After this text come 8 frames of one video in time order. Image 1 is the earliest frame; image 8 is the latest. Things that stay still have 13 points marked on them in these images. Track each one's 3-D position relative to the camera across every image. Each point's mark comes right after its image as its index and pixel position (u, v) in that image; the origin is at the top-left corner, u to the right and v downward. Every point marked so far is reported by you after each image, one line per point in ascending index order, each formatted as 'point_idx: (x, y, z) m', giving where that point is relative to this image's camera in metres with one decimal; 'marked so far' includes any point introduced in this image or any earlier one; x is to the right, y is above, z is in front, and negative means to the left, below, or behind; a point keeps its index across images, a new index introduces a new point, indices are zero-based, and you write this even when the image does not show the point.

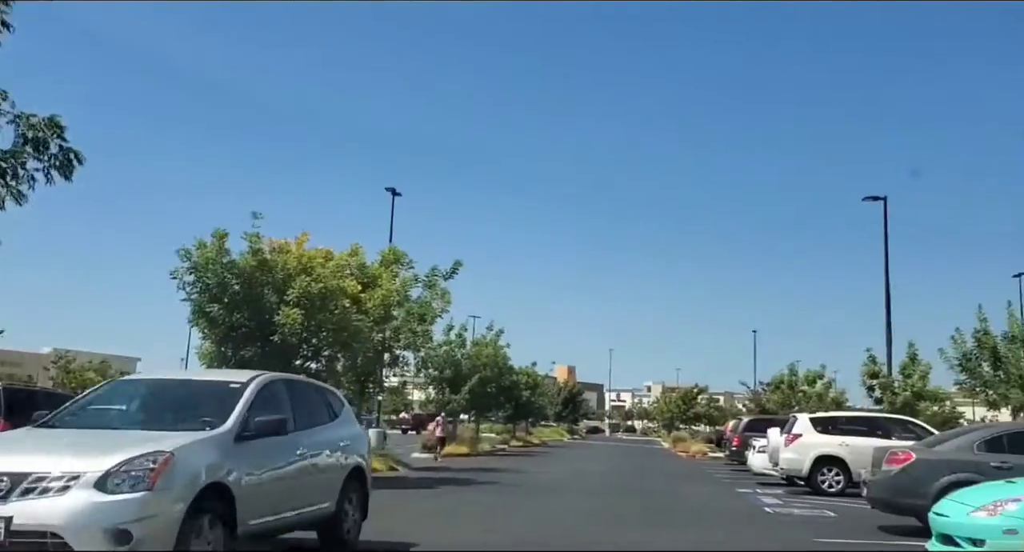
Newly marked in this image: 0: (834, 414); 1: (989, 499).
0: (+6.4, -2.7, +19.1) m
1: (+4.6, -2.2, +9.3) m
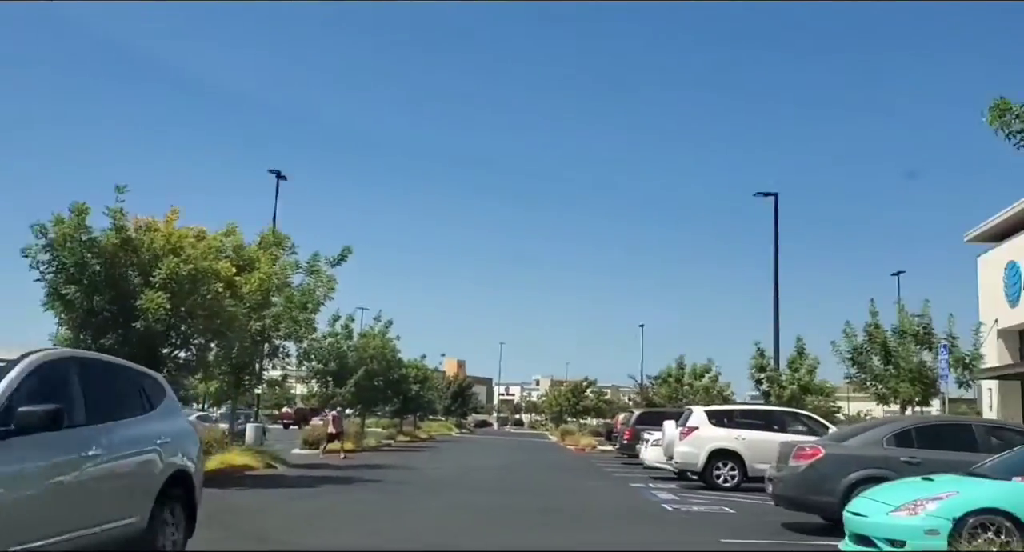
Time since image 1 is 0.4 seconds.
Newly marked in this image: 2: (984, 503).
0: (+4.2, -2.5, +18.6) m
1: (+3.6, -2.0, +8.6) m
2: (+4.1, -2.0, +8.3) m
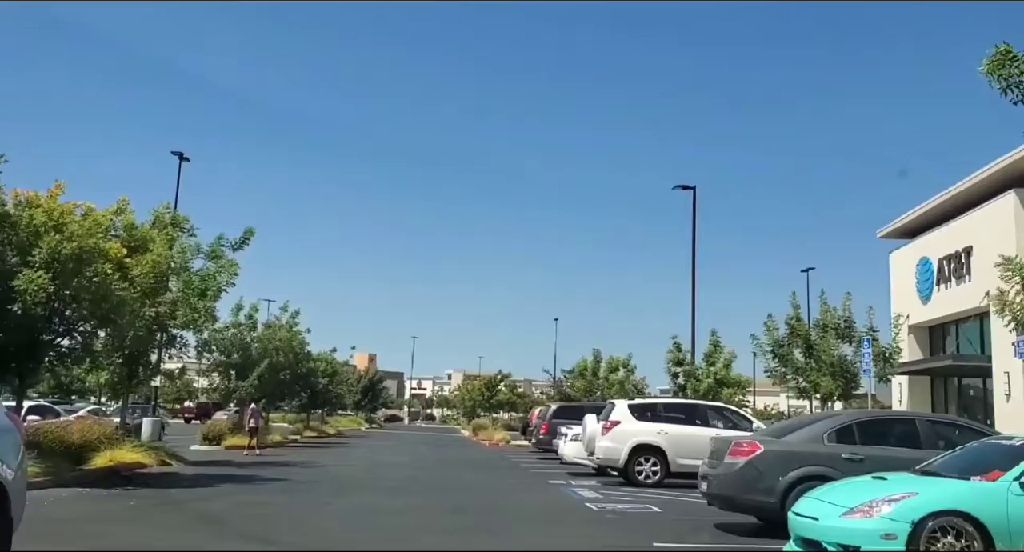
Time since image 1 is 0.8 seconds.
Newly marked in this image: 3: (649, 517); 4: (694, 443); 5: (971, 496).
0: (+2.6, -2.3, +17.9) m
1: (+2.9, -1.8, +7.9) m
2: (+3.5, -1.8, +7.7) m
3: (+1.9, -3.3, +13.0) m
4: (+3.3, -3.0, +17.3) m
5: (+3.7, -1.8, +7.8) m
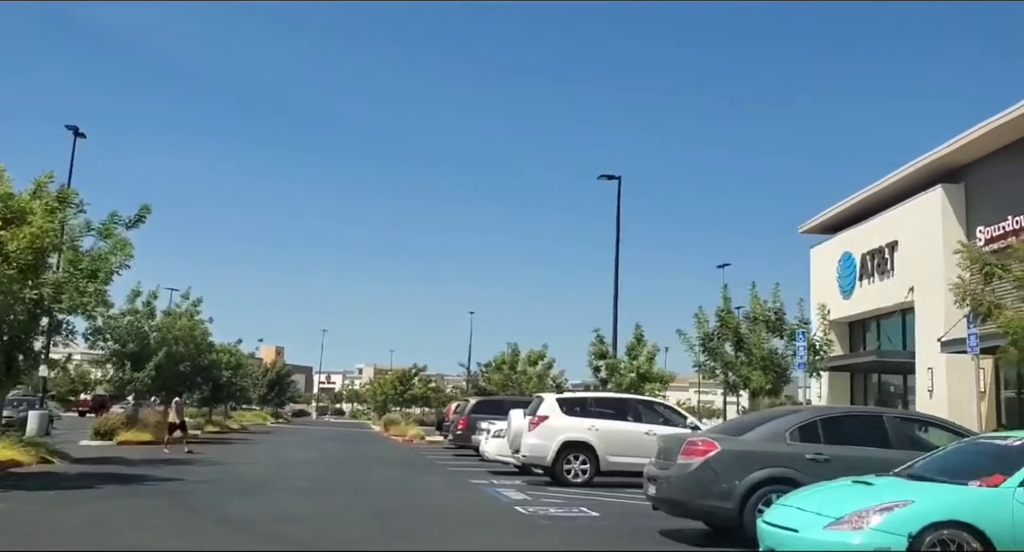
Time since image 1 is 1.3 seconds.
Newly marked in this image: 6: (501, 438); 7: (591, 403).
0: (+1.2, -2.1, +16.8) m
1: (+2.4, -1.7, +6.9) m
2: (+3.0, -1.7, +6.7) m
3: (+0.9, -3.0, +11.9) m
4: (+1.9, -2.8, +16.3) m
5: (+3.3, -1.6, +6.8) m
6: (-0.2, -3.2, +19.0) m
7: (+1.4, -2.2, +16.7) m
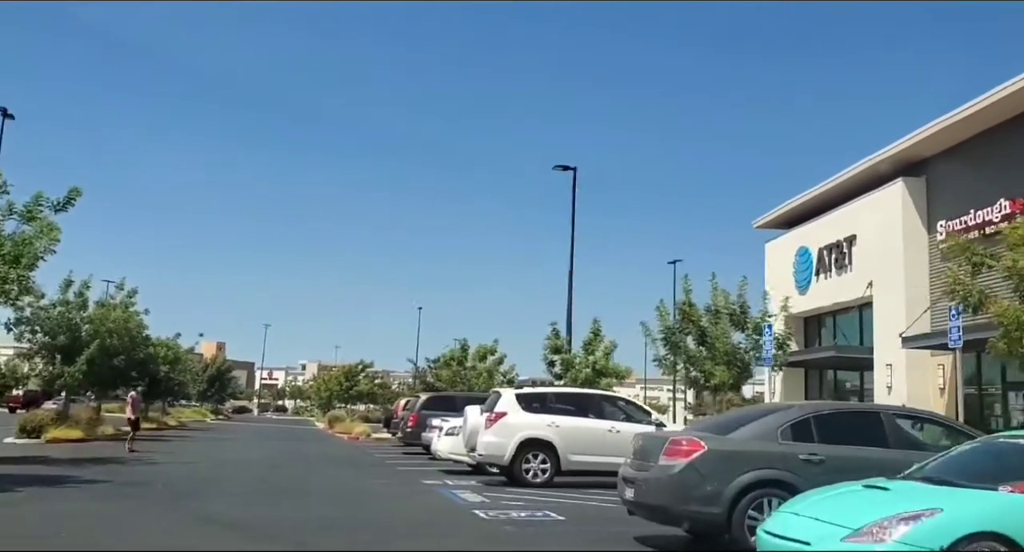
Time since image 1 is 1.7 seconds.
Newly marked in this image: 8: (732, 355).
0: (+0.5, -1.9, +15.9) m
1: (+2.2, -1.5, +6.1) m
2: (+2.8, -1.5, +5.9) m
3: (+0.4, -2.9, +11.0) m
4: (+1.2, -2.6, +15.4) m
5: (+3.1, -1.5, +6.0) m
6: (-1.1, -3.0, +18.0) m
7: (+0.6, -2.0, +15.8) m
8: (+4.5, -1.6, +19.6) m
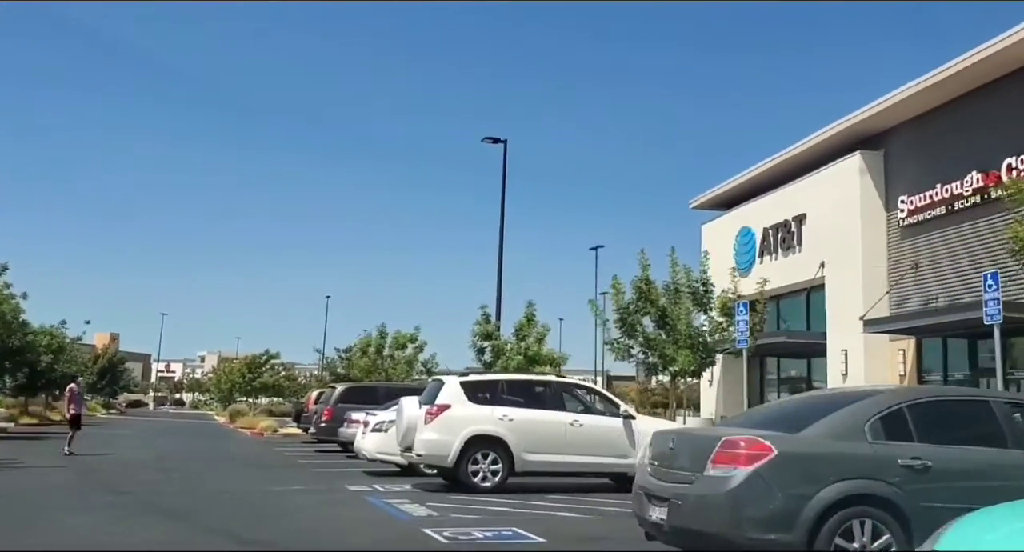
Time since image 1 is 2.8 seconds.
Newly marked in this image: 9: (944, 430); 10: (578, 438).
0: (-0.3, -1.4, +13.4) m
1: (+2.4, -1.1, +3.8) m
2: (+3.0, -1.1, +3.7) m
3: (+0.1, -2.4, +8.5) m
4: (+0.5, -2.1, +13.0) m
5: (+3.2, -1.1, +3.8) m
6: (-2.1, -2.5, +15.4) m
7: (-0.1, -1.5, +13.3) m
8: (+3.3, -1.1, +17.5) m
9: (+2.9, -1.0, +6.4) m
10: (+0.9, -2.2, +13.0) m
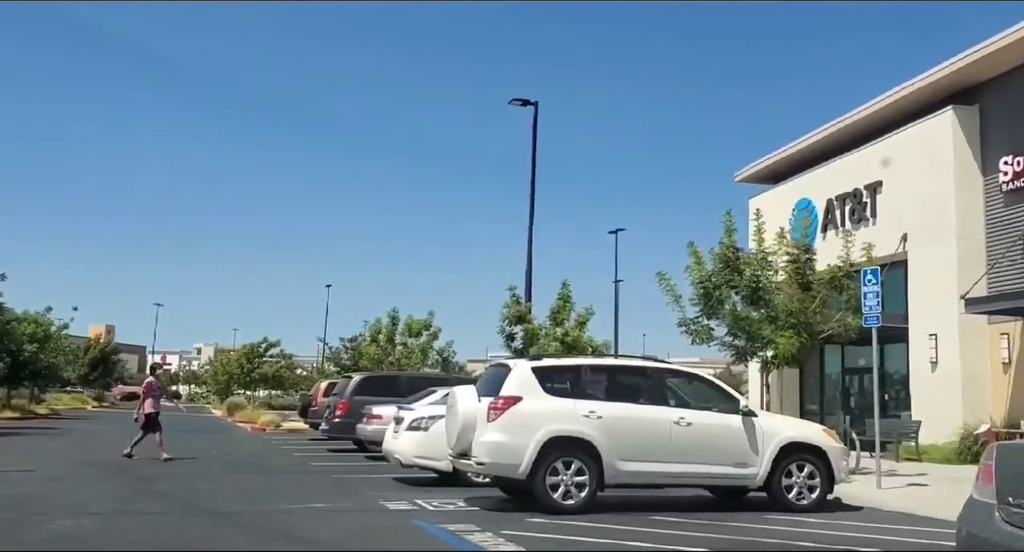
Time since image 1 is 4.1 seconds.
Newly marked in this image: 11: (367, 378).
0: (+0.6, -0.9, +10.3) m
1: (+3.3, -0.7, +0.7) m
2: (+4.0, -0.7, +0.6) m
3: (+1.1, -2.0, +5.4) m
4: (+1.4, -1.6, +9.9) m
5: (+4.2, -0.7, +0.8) m
6: (-1.2, -2.0, +12.3) m
7: (+0.8, -1.0, +10.3) m
8: (+4.2, -0.6, +14.4) m
9: (+3.8, -0.6, +3.3) m
10: (+1.8, -1.7, +10.0) m
11: (-2.9, -2.1, +19.5) m
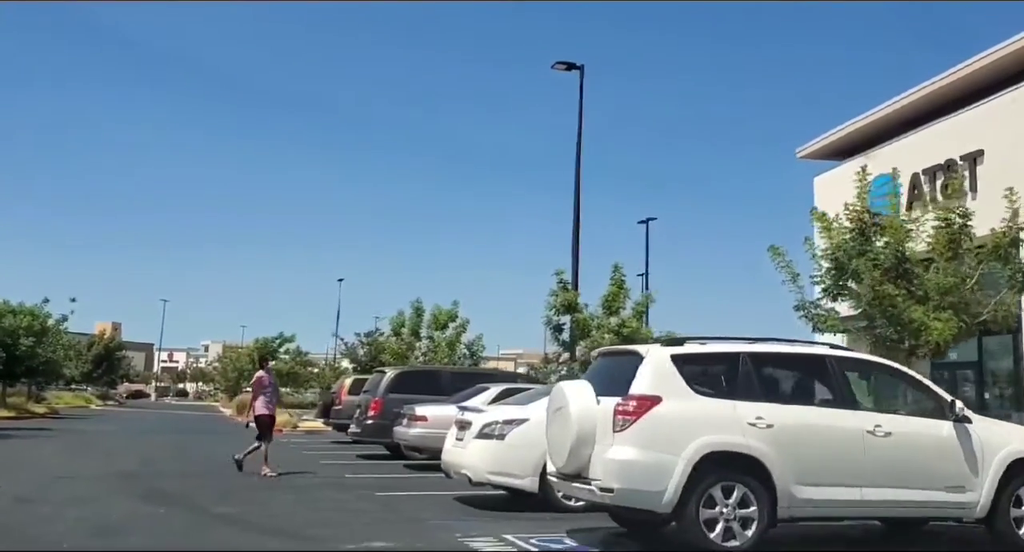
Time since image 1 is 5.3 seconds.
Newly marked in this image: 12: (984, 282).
0: (+1.6, -0.6, +7.6) m
1: (+4.3, -0.4, -2.0) m
2: (+4.9, -0.4, -2.2) m
3: (+2.0, -1.6, +2.7) m
4: (+2.4, -1.3, +7.2) m
5: (+5.1, -0.3, -2.0) m
6: (-0.2, -1.6, +9.6) m
7: (+1.8, -0.7, +7.5) m
8: (+5.3, -0.2, +11.6) m
9: (+4.8, -0.2, +0.5) m
10: (+2.8, -1.3, +7.2) m
11: (-1.9, -1.7, +16.8) m
12: (+5.8, -0.1, +12.0) m
